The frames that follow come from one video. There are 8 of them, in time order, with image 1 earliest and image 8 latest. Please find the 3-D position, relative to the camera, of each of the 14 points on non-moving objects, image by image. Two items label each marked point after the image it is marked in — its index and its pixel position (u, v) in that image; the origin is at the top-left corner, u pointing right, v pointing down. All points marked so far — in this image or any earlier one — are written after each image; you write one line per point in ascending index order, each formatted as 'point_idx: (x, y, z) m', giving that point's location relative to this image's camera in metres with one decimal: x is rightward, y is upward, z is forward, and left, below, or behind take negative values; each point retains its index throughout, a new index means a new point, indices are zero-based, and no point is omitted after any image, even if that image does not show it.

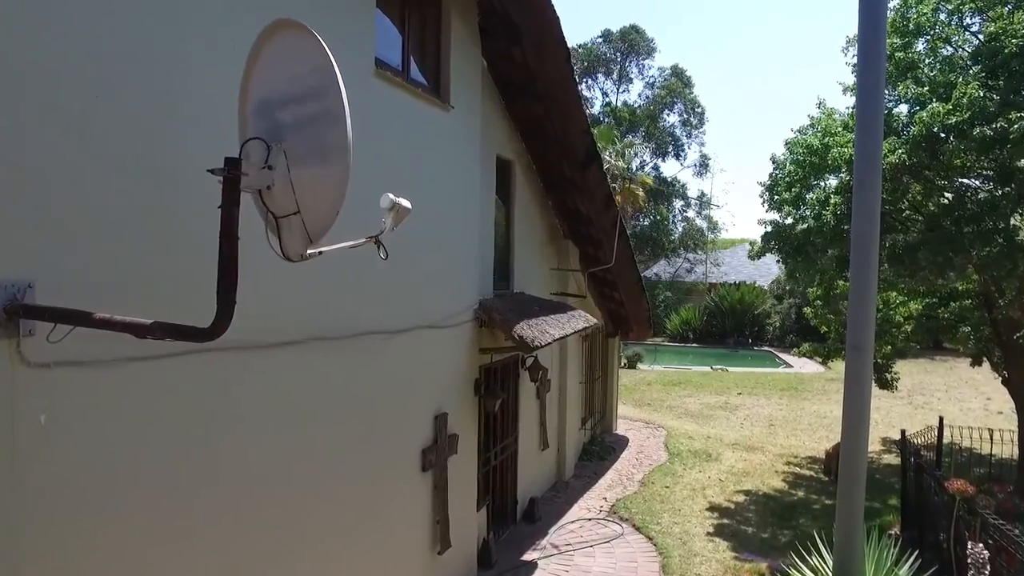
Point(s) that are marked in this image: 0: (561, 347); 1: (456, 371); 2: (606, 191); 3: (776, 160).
0: (+0.7, -0.9, +10.2) m
1: (-0.5, -0.8, +6.6) m
2: (+1.2, +1.2, +8.7) m
3: (+4.1, +2.0, +10.6) m
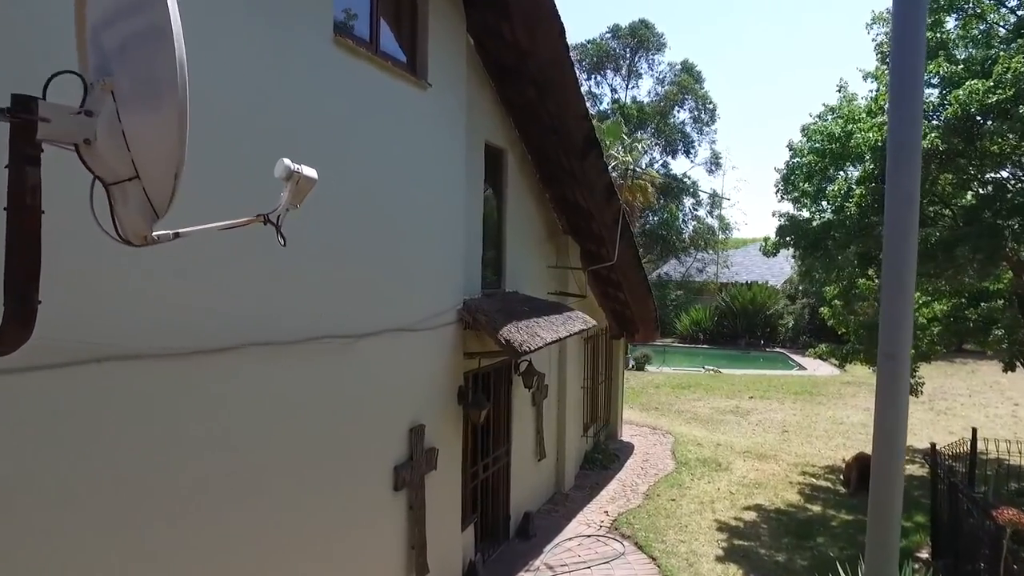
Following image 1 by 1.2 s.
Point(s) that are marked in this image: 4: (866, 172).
0: (+0.7, -0.8, +9.5) m
1: (-0.6, -0.7, +5.9) m
2: (+1.1, +1.2, +8.0) m
3: (+4.0, +2.0, +9.9) m
4: (+3.9, +1.3, +7.7) m
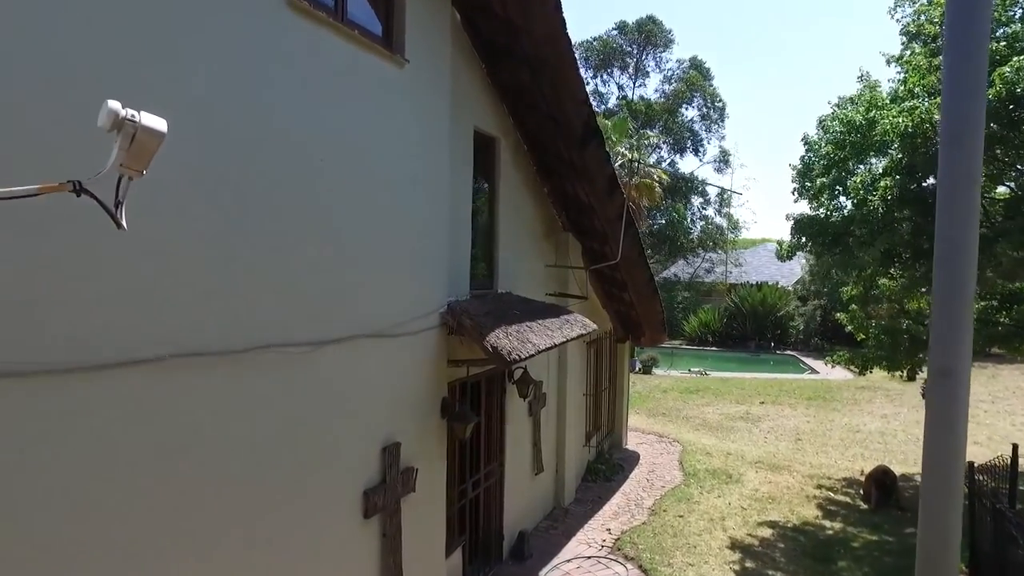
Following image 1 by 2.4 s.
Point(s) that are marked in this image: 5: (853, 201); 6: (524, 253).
0: (+0.6, -0.9, +8.9) m
1: (-0.7, -0.7, +5.3) m
2: (+1.0, +1.2, +7.4) m
3: (+4.0, +2.0, +9.3) m
4: (+3.9, +1.3, +7.0) m
5: (+3.9, +1.0, +7.8) m
6: (+0.1, +0.4, +7.6) m
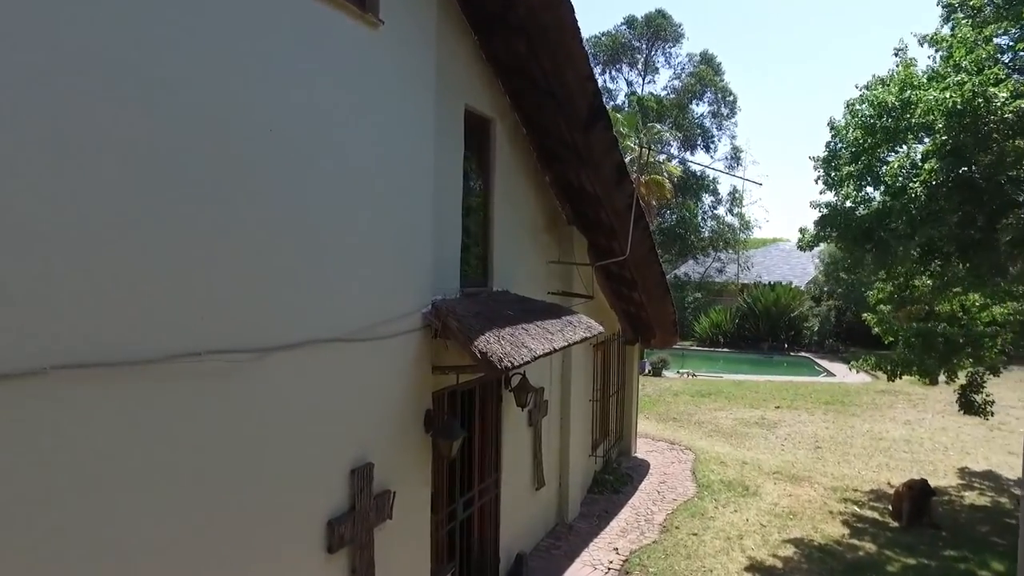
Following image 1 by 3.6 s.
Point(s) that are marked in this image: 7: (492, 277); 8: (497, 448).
0: (+0.6, -0.8, +8.2) m
1: (-0.7, -0.7, +4.7) m
2: (+1.0, +1.2, +6.7) m
3: (+4.0, +2.0, +8.5) m
4: (+3.8, +1.3, +6.3) m
5: (+3.9, +1.0, +7.1) m
6: (+0.1, +0.4, +6.9) m
7: (-0.2, +0.1, +6.2) m
8: (-0.1, -1.5, +6.5) m
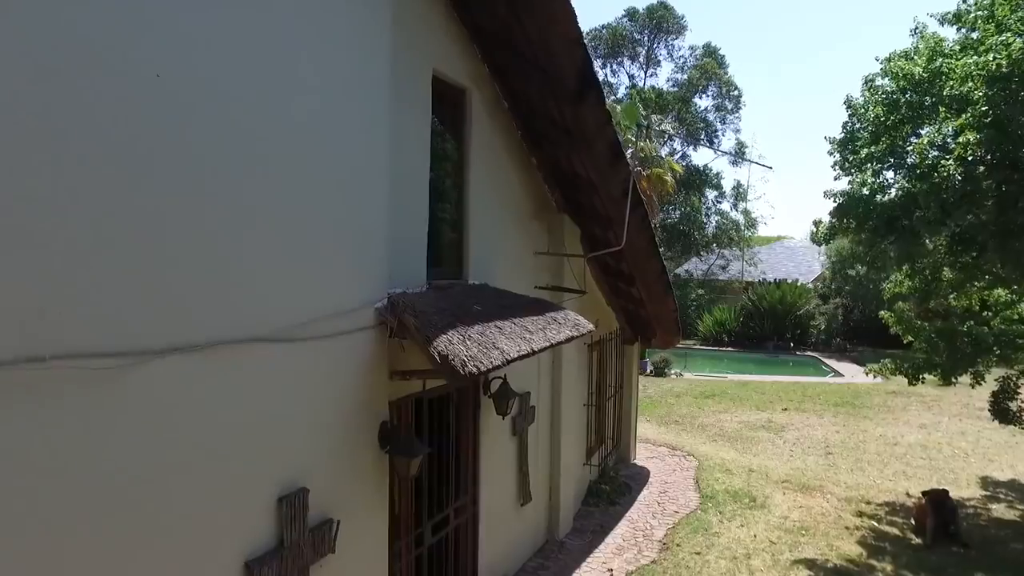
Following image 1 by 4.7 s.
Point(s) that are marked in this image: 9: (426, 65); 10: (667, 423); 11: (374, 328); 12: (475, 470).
0: (+0.4, -0.8, +7.5) m
1: (-0.9, -0.7, +4.0) m
2: (+0.8, +1.3, +6.0) m
3: (+3.8, +2.1, +7.8) m
4: (+3.7, +1.4, +5.5) m
5: (+3.7, +1.1, +6.3) m
6: (-0.1, +0.5, +6.2) m
7: (-0.4, +0.2, +5.5) m
8: (-0.3, -1.4, +5.7) m
9: (-0.6, +1.6, +4.8) m
10: (+3.2, -2.8, +14.3) m
11: (-0.8, -0.2, +4.2) m
12: (-0.3, -1.5, +5.7) m
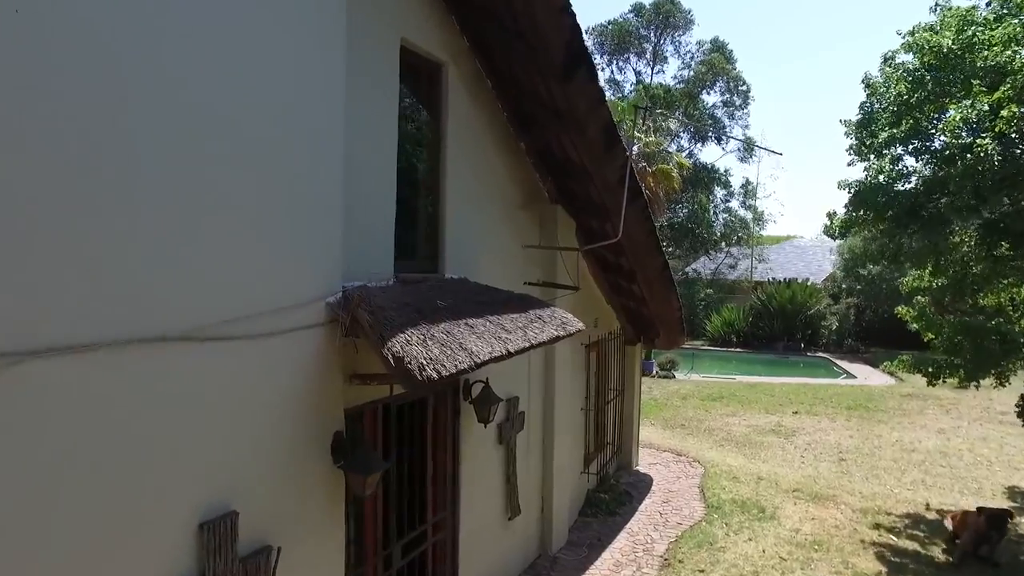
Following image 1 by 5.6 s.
0: (+0.3, -0.7, +7.0) m
1: (-1.1, -0.6, +3.4) m
2: (+0.7, +1.3, +5.5) m
3: (+3.7, +2.1, +7.2) m
4: (+3.5, +1.4, +5.0) m
5: (+3.6, +1.1, +5.8) m
6: (-0.2, +0.5, +5.6) m
7: (-0.5, +0.2, +5.0) m
8: (-0.4, -1.4, +5.2) m
9: (-0.8, +1.6, +4.3) m
10: (+3.2, -2.8, +13.8) m
11: (-1.0, -0.2, +3.6) m
12: (-0.4, -1.5, +5.2) m
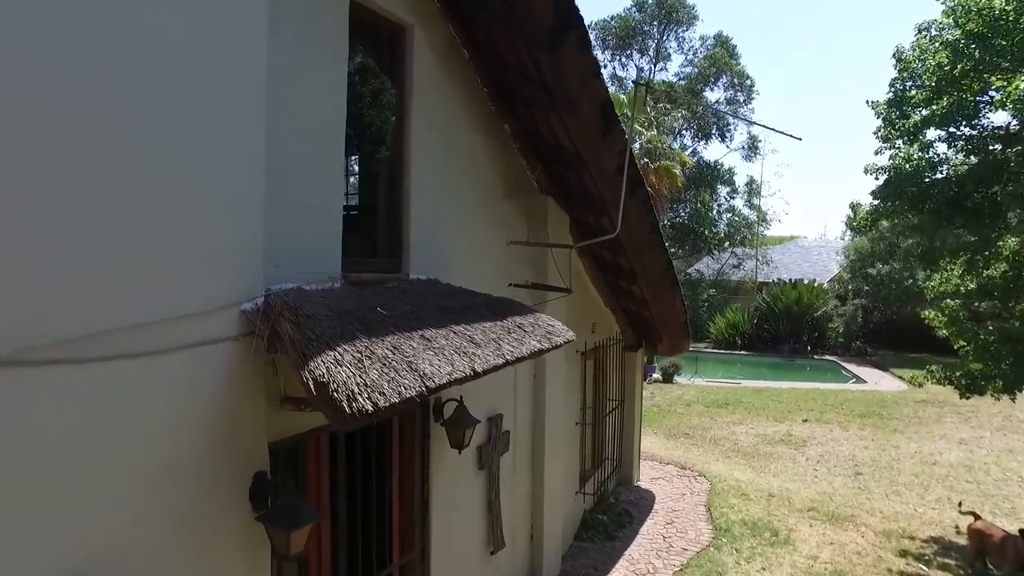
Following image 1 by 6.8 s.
0: (+0.2, -0.8, +6.2) m
1: (-1.2, -0.6, +2.7) m
2: (+0.6, +1.3, +4.7) m
3: (+3.6, +2.1, +6.5) m
4: (+3.4, +1.4, +4.2) m
5: (+3.4, +1.1, +5.0) m
6: (-0.3, +0.5, +4.9) m
7: (-0.6, +0.2, +4.2) m
8: (-0.6, -1.4, +4.5) m
9: (-0.9, +1.6, +3.5) m
10: (+3.1, -2.8, +13.0) m
11: (-1.1, -0.2, +2.9) m
12: (-0.6, -1.5, +4.5) m
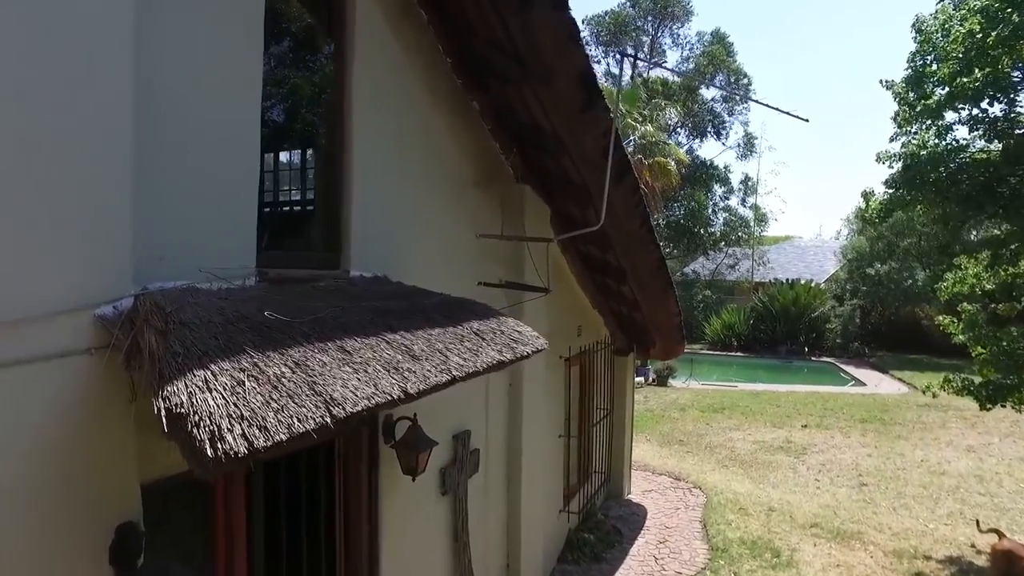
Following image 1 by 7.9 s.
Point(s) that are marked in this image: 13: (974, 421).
0: (0.0, -0.7, +5.6) m
1: (-1.4, -0.6, +2.0) m
2: (+0.4, +1.3, +4.1) m
3: (+3.4, +2.1, +5.8) m
4: (+3.2, +1.4, +3.6) m
5: (+3.2, +1.1, +4.4) m
6: (-0.5, +0.5, +4.2) m
7: (-0.8, +0.2, +3.6) m
8: (-0.8, -1.4, +3.8) m
9: (-1.1, +1.6, +2.9) m
10: (+2.8, -2.8, +12.4) m
11: (-1.3, -0.2, +2.2) m
12: (-0.8, -1.5, +3.8) m
13: (+9.3, -2.7, +14.0) m
